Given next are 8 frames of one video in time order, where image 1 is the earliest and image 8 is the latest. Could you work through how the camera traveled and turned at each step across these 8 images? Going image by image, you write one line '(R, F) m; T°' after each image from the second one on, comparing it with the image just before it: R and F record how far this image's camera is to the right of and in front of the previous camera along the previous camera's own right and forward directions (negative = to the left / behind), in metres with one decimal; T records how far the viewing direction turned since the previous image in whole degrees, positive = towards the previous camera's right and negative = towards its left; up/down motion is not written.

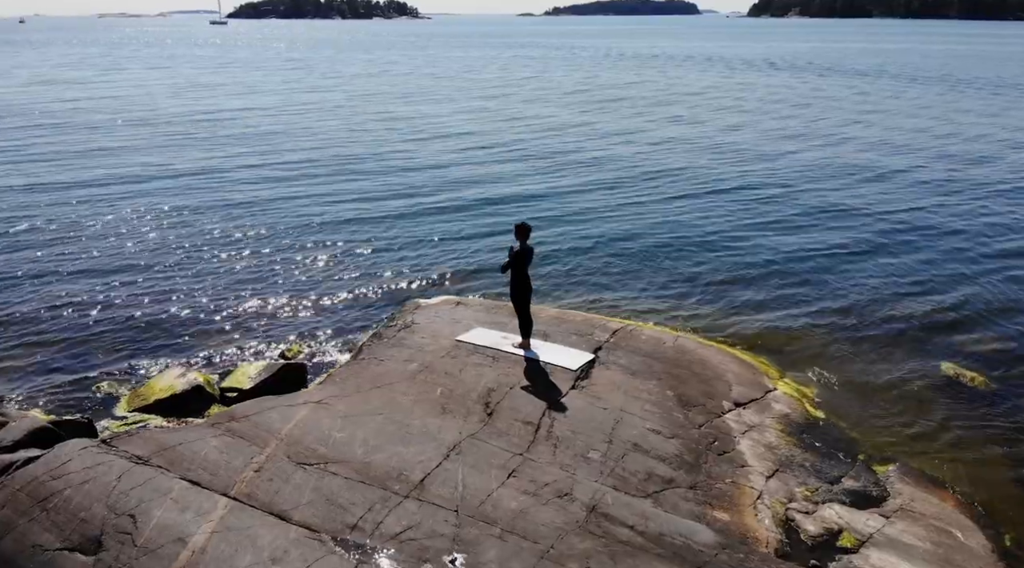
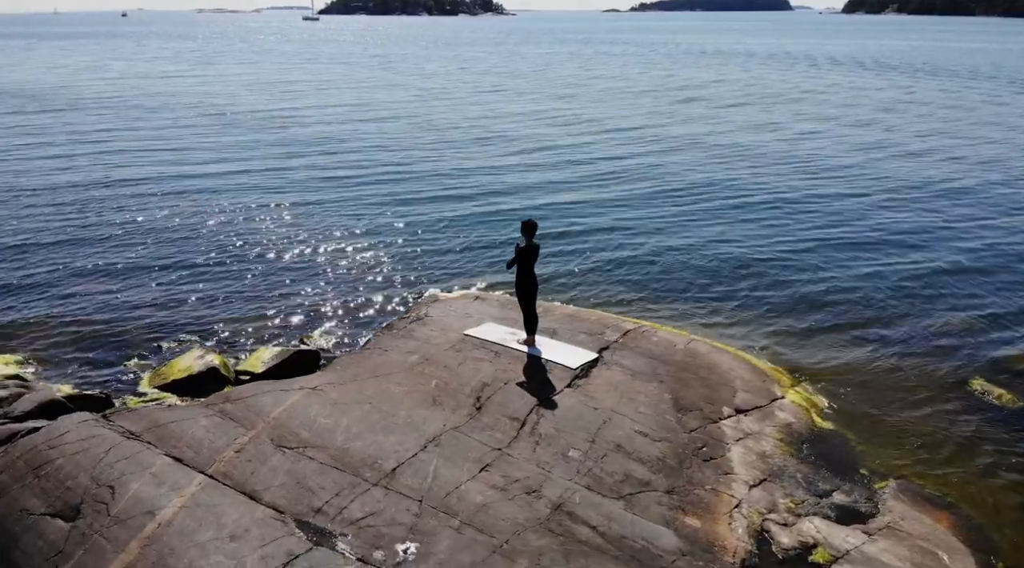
(+0.8, 0.0) m; -5°
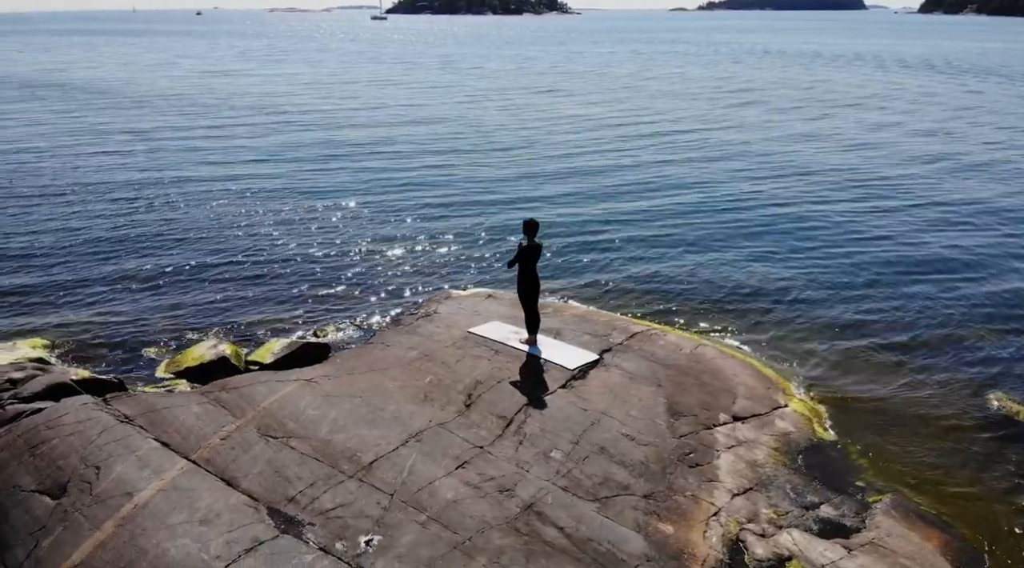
(+0.7, 0.0) m; -4°
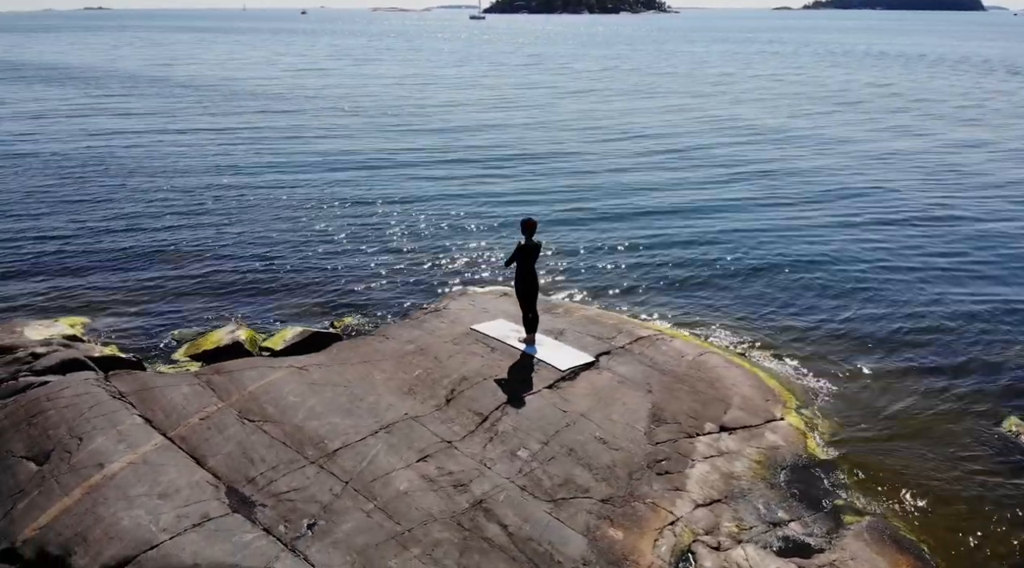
(+1.0, 0.0) m; -6°
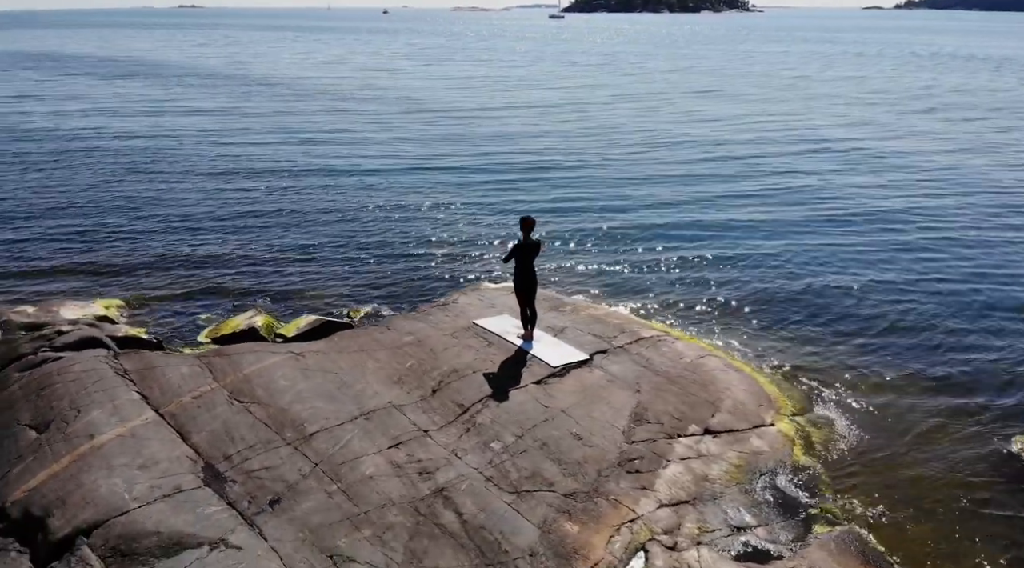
(+0.8, -0.1) m; -5°
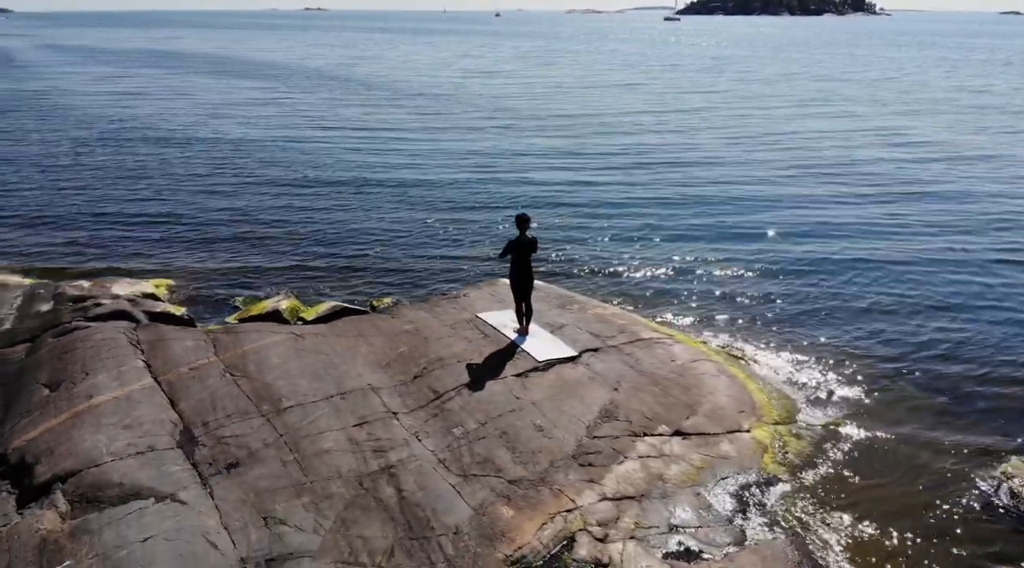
(+1.2, -0.2) m; -7°
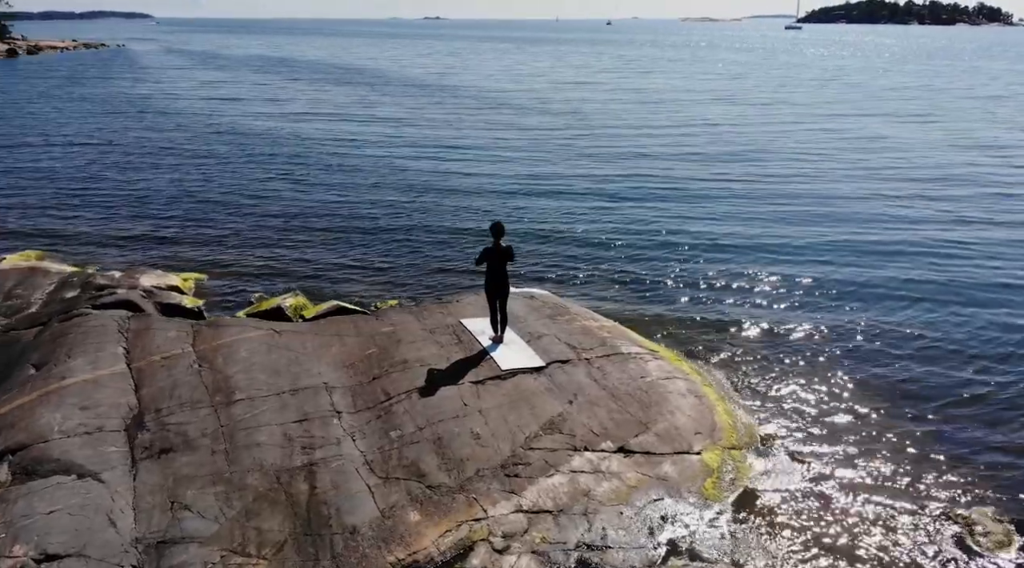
(+1.5, 0.0) m; -6°
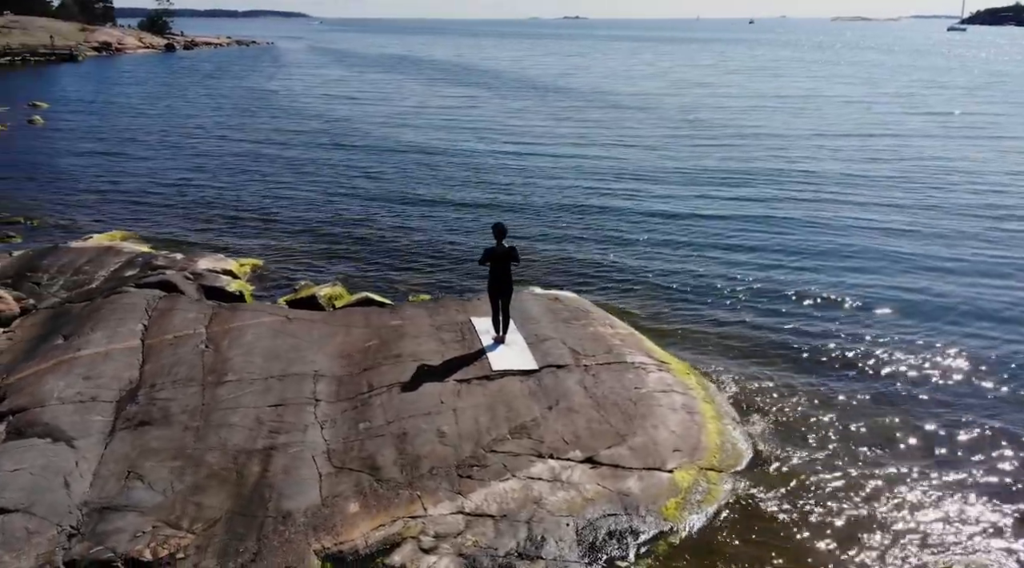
(+1.4, +0.1) m; -8°
